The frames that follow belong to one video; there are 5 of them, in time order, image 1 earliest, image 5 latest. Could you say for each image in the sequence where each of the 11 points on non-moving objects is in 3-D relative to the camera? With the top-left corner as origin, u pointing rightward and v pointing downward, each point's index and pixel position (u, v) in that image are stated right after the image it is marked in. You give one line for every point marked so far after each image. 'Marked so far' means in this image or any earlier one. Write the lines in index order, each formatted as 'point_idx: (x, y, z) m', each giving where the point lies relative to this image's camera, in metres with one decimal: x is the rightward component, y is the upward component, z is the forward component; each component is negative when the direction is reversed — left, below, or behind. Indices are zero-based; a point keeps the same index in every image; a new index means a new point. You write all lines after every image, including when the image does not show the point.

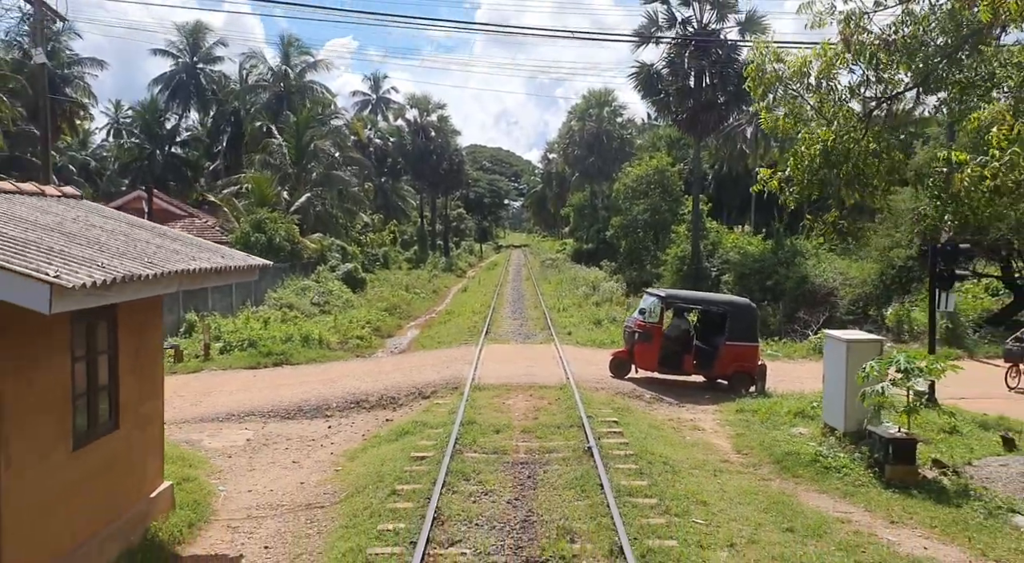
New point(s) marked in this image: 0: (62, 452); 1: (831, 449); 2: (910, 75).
0: (-3.4, -1.3, +6.3) m
1: (+3.8, -2.0, +10.1) m
2: (+3.5, +1.8, +7.4) m
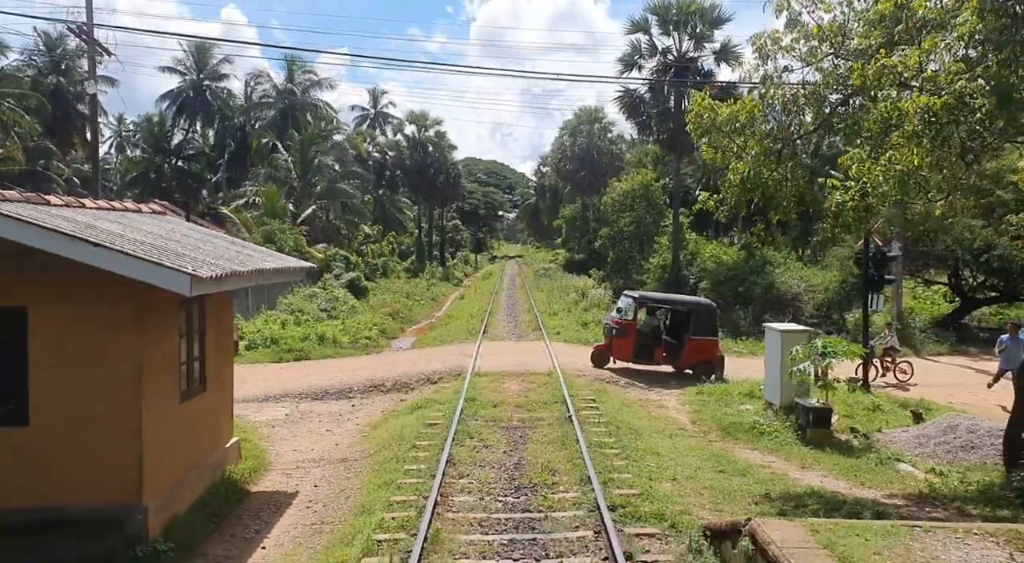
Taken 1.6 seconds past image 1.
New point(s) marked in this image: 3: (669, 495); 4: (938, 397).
0: (-3.4, -1.3, +8.6) m
1: (+3.7, -2.0, +12.4) m
2: (+3.5, +1.8, +9.7) m
3: (+1.6, -2.2, +8.7) m
4: (+7.9, -2.1, +16.0) m
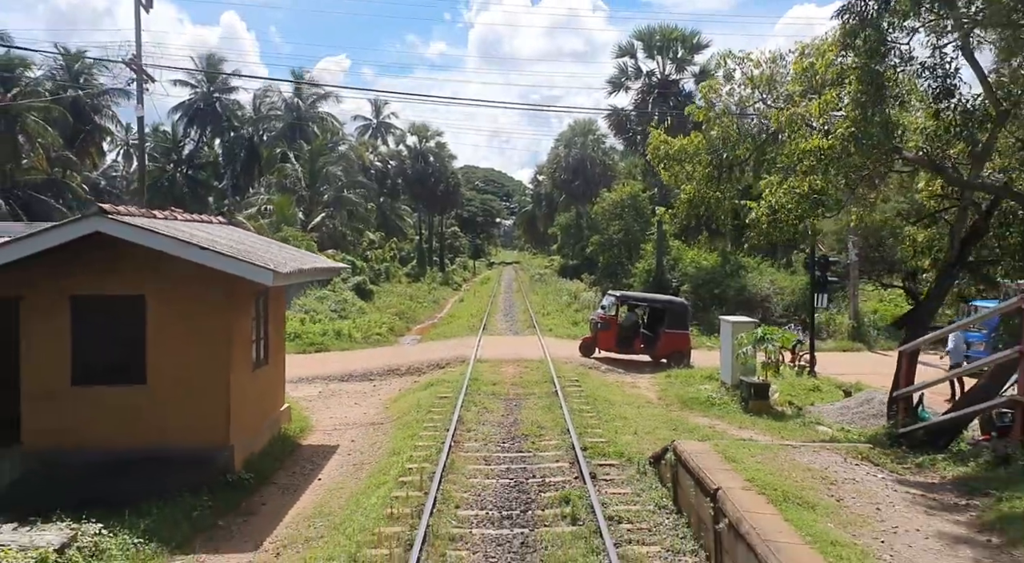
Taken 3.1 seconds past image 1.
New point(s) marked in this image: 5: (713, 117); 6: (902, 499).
0: (-3.5, -1.2, +11.2) m
1: (+3.6, -2.0, +15.1) m
2: (+3.4, +1.9, +12.4) m
3: (+1.5, -2.1, +11.3) m
4: (+7.9, -2.2, +18.7) m
5: (+3.0, +2.4, +12.8) m
6: (+3.1, -1.7, +6.9) m
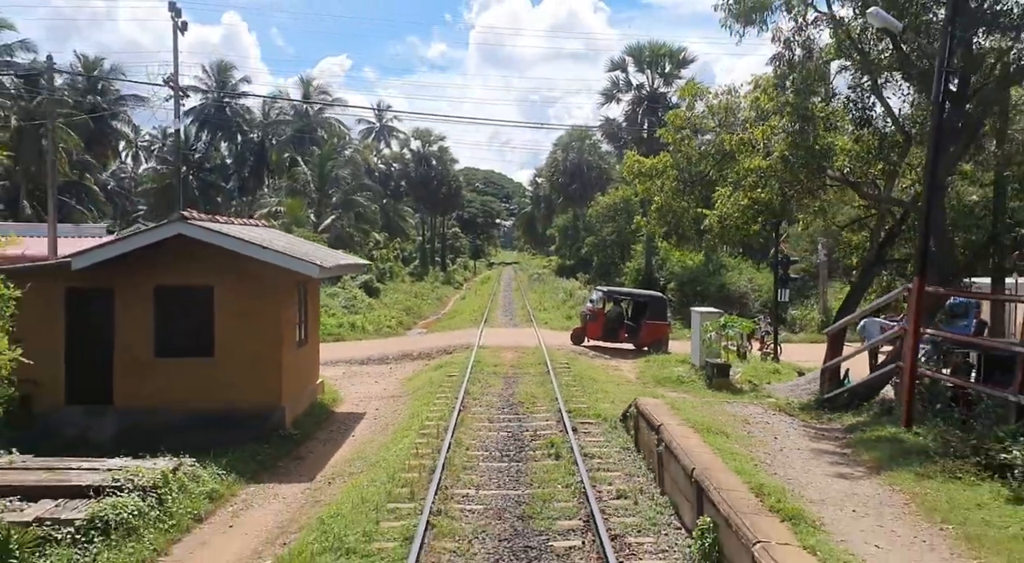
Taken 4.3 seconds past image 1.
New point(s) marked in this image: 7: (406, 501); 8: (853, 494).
0: (-3.5, -1.1, +13.6) m
1: (+3.6, -1.9, +17.5) m
2: (+3.4, +2.0, +14.8) m
3: (+1.5, -2.0, +13.8) m
4: (+7.8, -2.1, +21.1) m
5: (+2.9, +2.5, +15.2) m
6: (+3.1, -1.6, +9.3) m
7: (-1.1, -2.3, +8.9) m
8: (+2.8, -1.7, +6.9) m
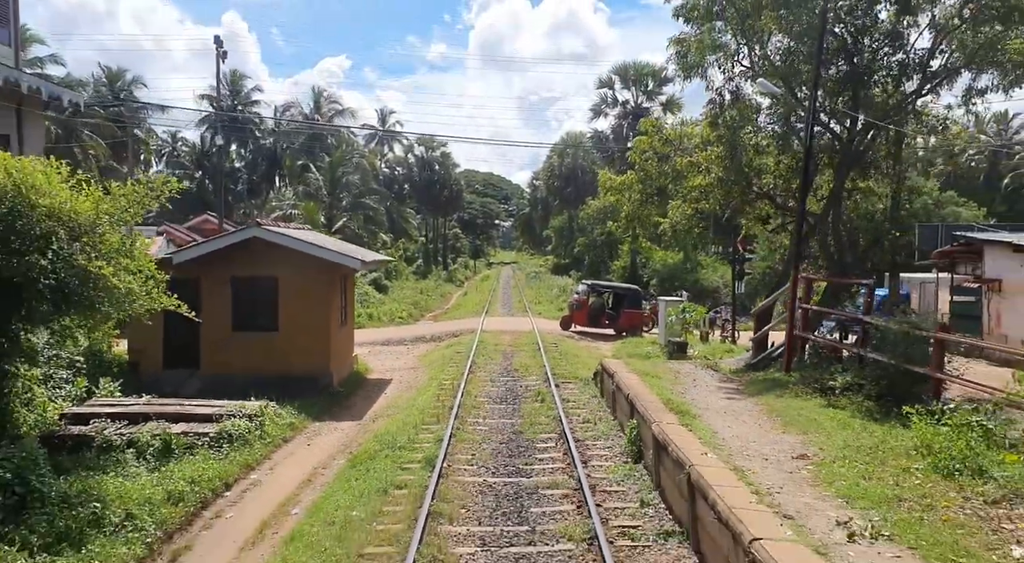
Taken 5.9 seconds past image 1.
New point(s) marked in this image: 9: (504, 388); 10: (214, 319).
0: (-3.5, -0.9, +17.3) m
1: (+3.6, -1.7, +21.2) m
2: (+3.3, +2.1, +18.5) m
3: (+1.5, -1.9, +17.5) m
4: (+7.8, -1.9, +24.8) m
5: (+2.9, +2.7, +18.9) m
6: (+3.1, -1.5, +13.1) m
7: (-1.1, -2.1, +12.6) m
8: (+2.7, -1.5, +10.6) m
9: (-0.1, -2.0, +15.6) m
10: (-5.7, -0.7, +16.5) m
